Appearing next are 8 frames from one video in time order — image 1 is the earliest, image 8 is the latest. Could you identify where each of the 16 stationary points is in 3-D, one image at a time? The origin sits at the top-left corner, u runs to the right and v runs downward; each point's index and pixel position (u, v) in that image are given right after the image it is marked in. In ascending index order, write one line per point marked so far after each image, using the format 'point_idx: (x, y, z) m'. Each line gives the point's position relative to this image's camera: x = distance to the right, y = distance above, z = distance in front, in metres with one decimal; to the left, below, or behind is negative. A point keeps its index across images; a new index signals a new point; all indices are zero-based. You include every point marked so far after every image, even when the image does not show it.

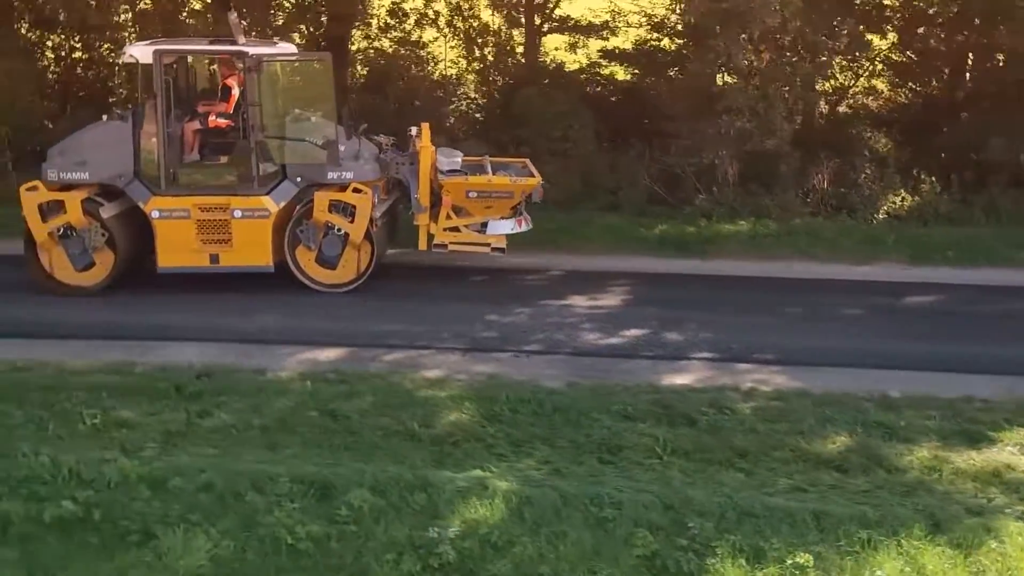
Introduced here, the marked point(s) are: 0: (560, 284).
0: (+0.4, 0.0, +10.4) m
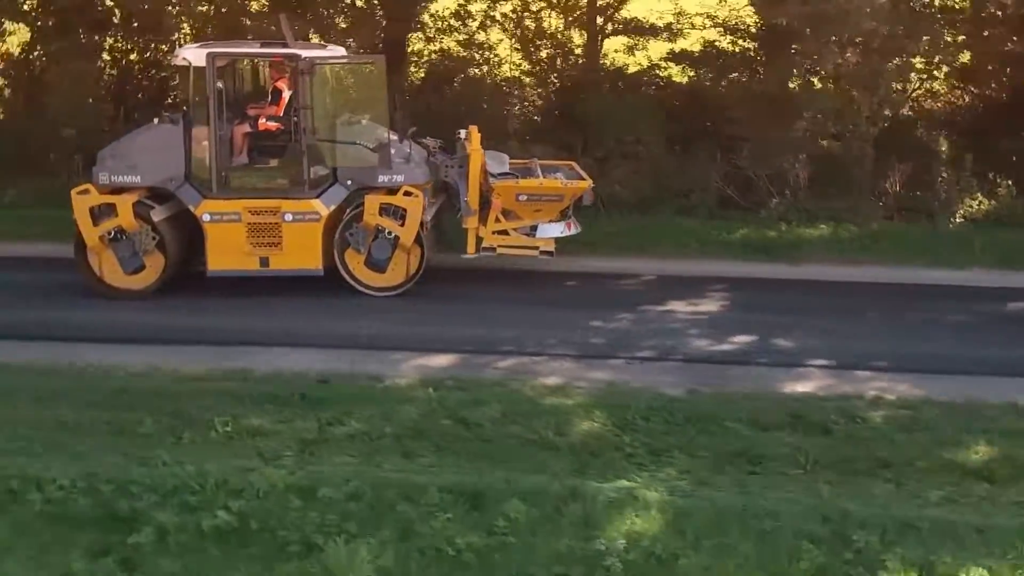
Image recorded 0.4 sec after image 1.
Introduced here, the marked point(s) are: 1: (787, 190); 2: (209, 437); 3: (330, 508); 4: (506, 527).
0: (+1.2, 0.0, +10.3) m
1: (+3.5, +1.2, +15.0) m
2: (-1.7, -0.8, +6.5) m
3: (-0.9, -1.0, +5.7) m
4: (0.0, -1.1, +5.6) m
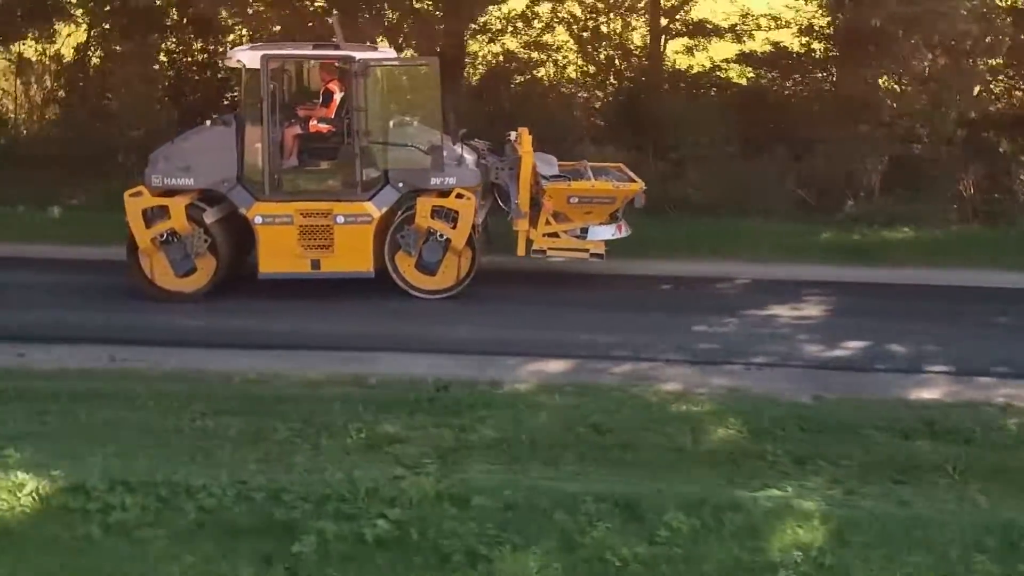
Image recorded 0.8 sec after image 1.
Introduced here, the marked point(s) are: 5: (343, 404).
0: (+2.0, 0.0, +10.2) m
1: (+4.3, +1.2, +14.9) m
2: (-0.9, -0.8, +6.5) m
3: (-0.1, -1.1, +5.6) m
4: (+0.7, -1.1, +5.5) m
5: (-1.0, -0.7, +7.1) m
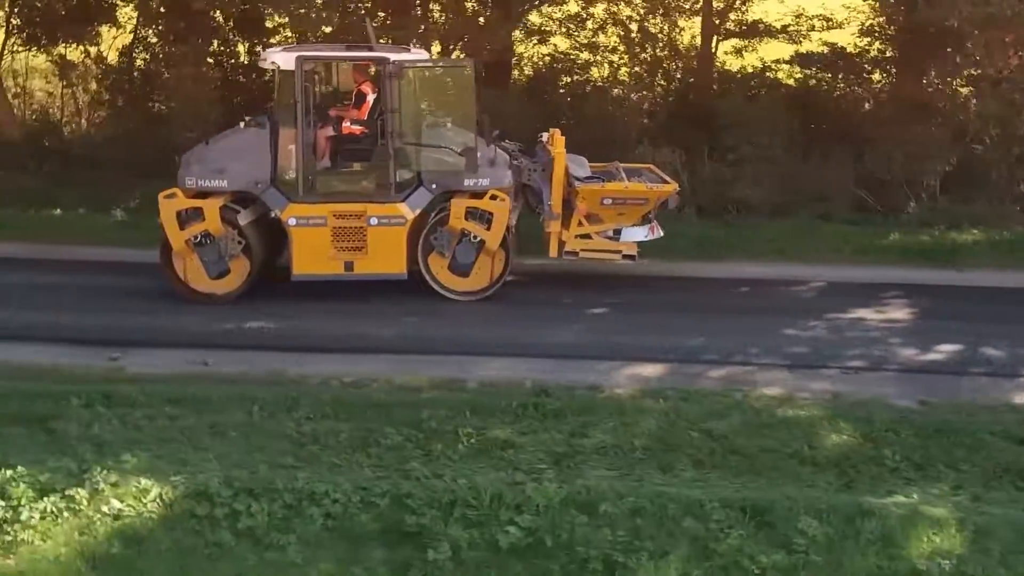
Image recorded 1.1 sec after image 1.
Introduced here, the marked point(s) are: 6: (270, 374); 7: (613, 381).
0: (+2.7, -0.1, +10.1) m
1: (+5.0, +1.2, +14.8) m
2: (-0.3, -0.9, +6.4) m
3: (+0.5, -1.1, +5.6) m
4: (+1.3, -1.2, +5.4) m
5: (-0.4, -0.7, +7.0) m
6: (-1.6, -0.6, +7.8) m
7: (+0.6, -0.6, +7.7) m
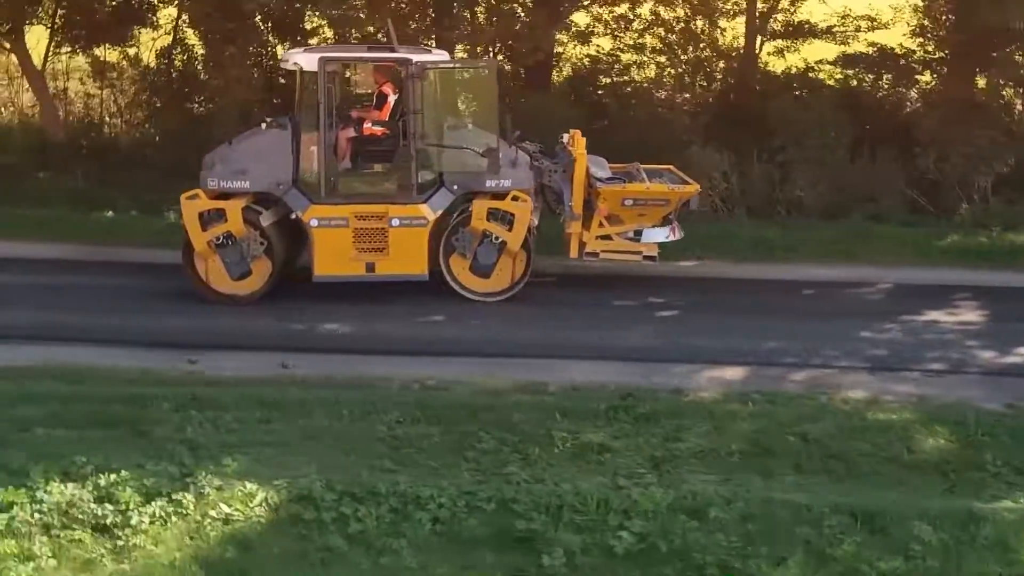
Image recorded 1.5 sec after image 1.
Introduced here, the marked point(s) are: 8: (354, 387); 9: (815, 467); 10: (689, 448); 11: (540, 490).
0: (+3.2, -0.1, +10.0) m
1: (+5.6, +1.1, +14.7) m
2: (+0.2, -0.9, +6.4) m
3: (+1.0, -1.1, +5.5) m
4: (+1.8, -1.2, +5.4) m
5: (+0.2, -0.7, +7.0) m
6: (-1.0, -0.6, +7.7) m
7: (+1.2, -0.6, +7.7) m
8: (-1.0, -0.6, +7.5) m
9: (+1.6, -0.9, +6.3) m
10: (+1.0, -0.9, +6.5) m
11: (+0.1, -1.0, +5.9) m
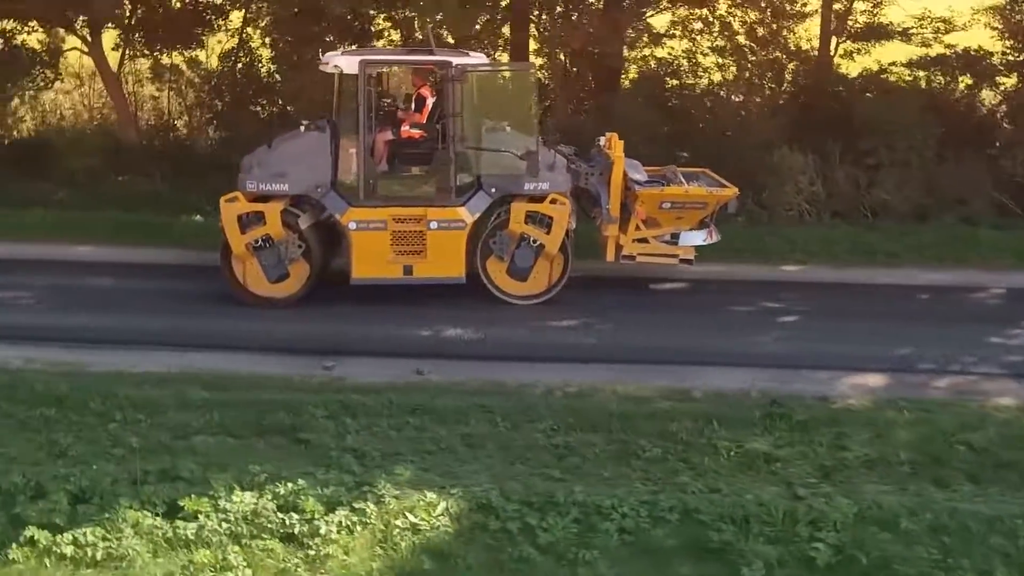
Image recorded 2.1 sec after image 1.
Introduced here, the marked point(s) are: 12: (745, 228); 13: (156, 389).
0: (+4.2, -0.1, +9.9) m
1: (+6.6, +1.1, +14.6) m
2: (+1.1, -0.9, +6.3) m
3: (+1.9, -1.1, +5.4) m
4: (+2.7, -1.2, +5.3) m
5: (+1.0, -0.8, +6.9) m
6: (-0.1, -0.6, +7.7) m
7: (+2.1, -0.7, +7.6) m
8: (-0.1, -0.7, +7.4) m
9: (+2.5, -1.0, +6.2) m
10: (+1.8, -0.9, +6.4) m
11: (+1.0, -1.0, +5.8) m
12: (+2.6, +0.7, +13.4) m
13: (-2.2, -0.6, +7.2) m
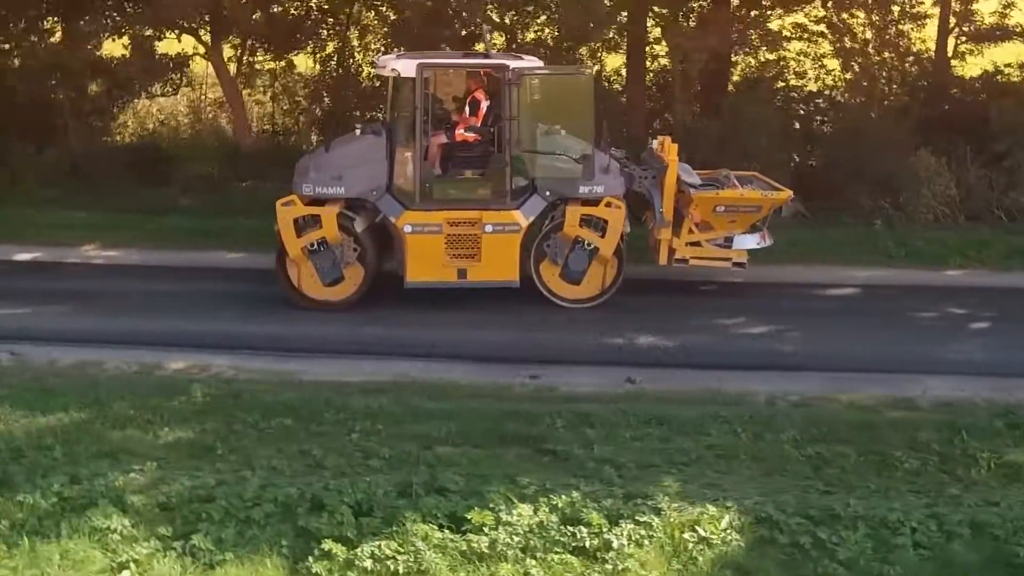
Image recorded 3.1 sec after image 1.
0: (+5.6, -0.2, +9.7) m
1: (+8.2, +1.1, +14.3) m
2: (+2.5, -1.0, +6.2) m
3: (+3.2, -1.2, +5.3) m
4: (+4.0, -1.2, +5.1) m
5: (+2.4, -0.8, +6.8) m
6: (+1.2, -0.7, +7.6) m
7: (+3.5, -0.7, +7.5) m
8: (+1.3, -0.7, +7.4) m
9: (+3.8, -1.0, +6.1) m
10: (+3.2, -0.9, +6.3) m
11: (+2.3, -1.1, +5.7) m
12: (+4.1, +0.6, +13.3) m
13: (-0.8, -0.7, +7.2) m
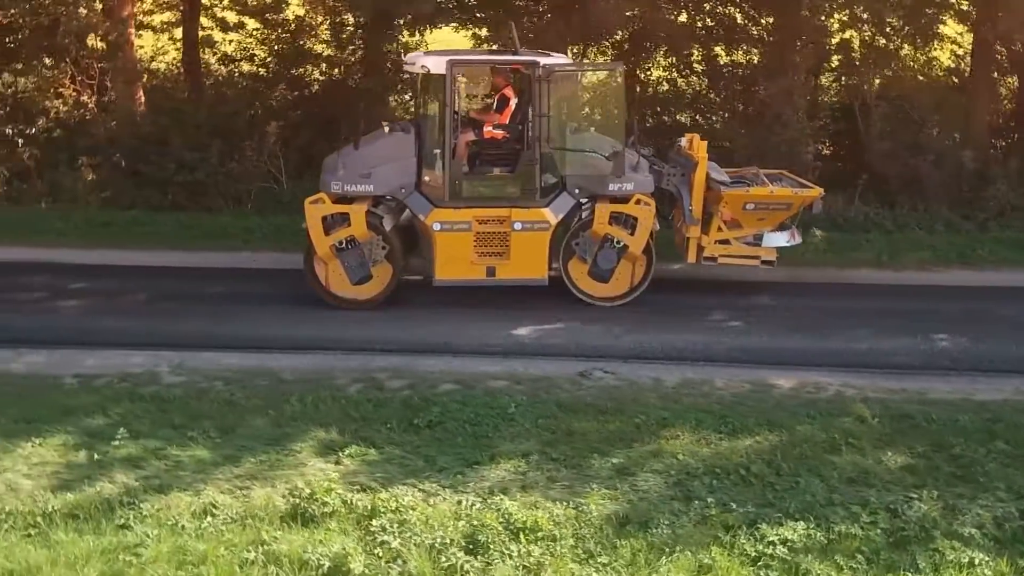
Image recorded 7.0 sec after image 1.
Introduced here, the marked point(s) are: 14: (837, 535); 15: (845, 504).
0: (+9.7, -0.2, +9.0) m
1: (+12.6, +1.0, +13.3) m
2: (+6.3, -1.0, +5.7) m
3: (+7.0, -1.3, +4.7) m
4: (+7.8, -1.3, +4.5) m
5: (+6.3, -0.9, +6.3) m
6: (+5.2, -0.7, +7.1) m
7: (+7.4, -0.8, +6.9) m
8: (+5.2, -0.8, +6.9) m
9: (+7.7, -1.1, +5.4) m
10: (+7.1, -1.0, +5.7) m
11: (+6.2, -1.1, +5.2) m
12: (+8.4, +0.6, +12.6) m
13: (+3.2, -0.8, +6.9) m
14: (+1.5, -1.1, +5.4) m
15: (+1.6, -1.0, +5.8) m
